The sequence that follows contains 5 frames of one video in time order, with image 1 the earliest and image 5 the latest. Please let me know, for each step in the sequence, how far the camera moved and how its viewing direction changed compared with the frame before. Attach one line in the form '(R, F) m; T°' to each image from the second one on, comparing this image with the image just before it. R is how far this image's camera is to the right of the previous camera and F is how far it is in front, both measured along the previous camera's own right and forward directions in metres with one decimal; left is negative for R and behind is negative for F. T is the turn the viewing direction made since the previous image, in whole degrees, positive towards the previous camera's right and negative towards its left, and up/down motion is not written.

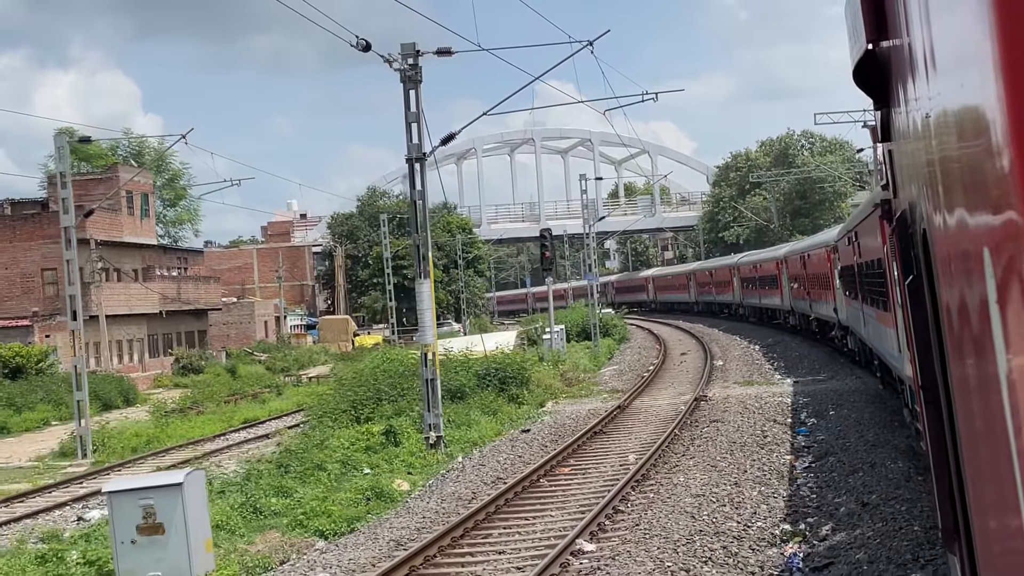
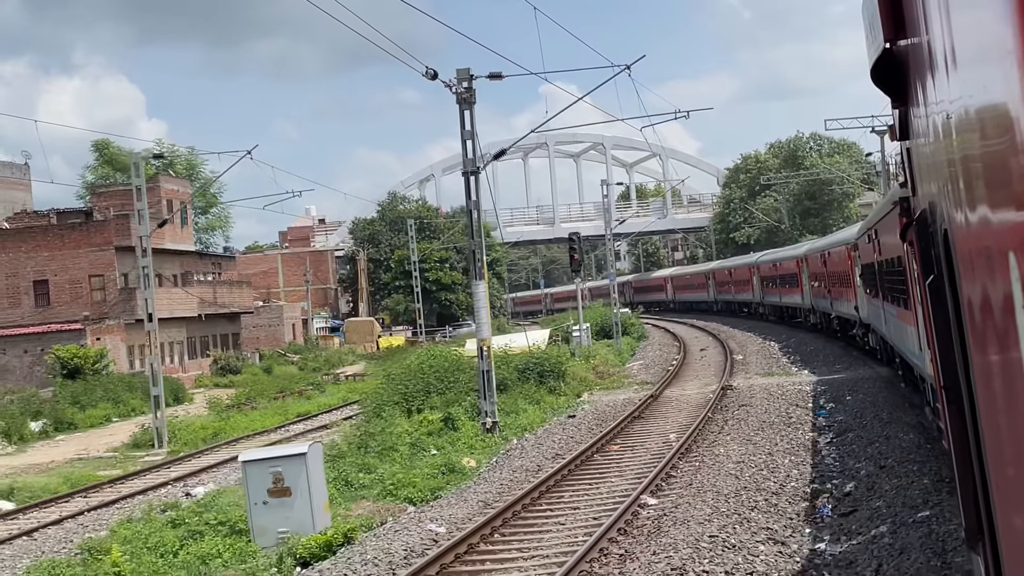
(-0.7, -1.7) m; 0°
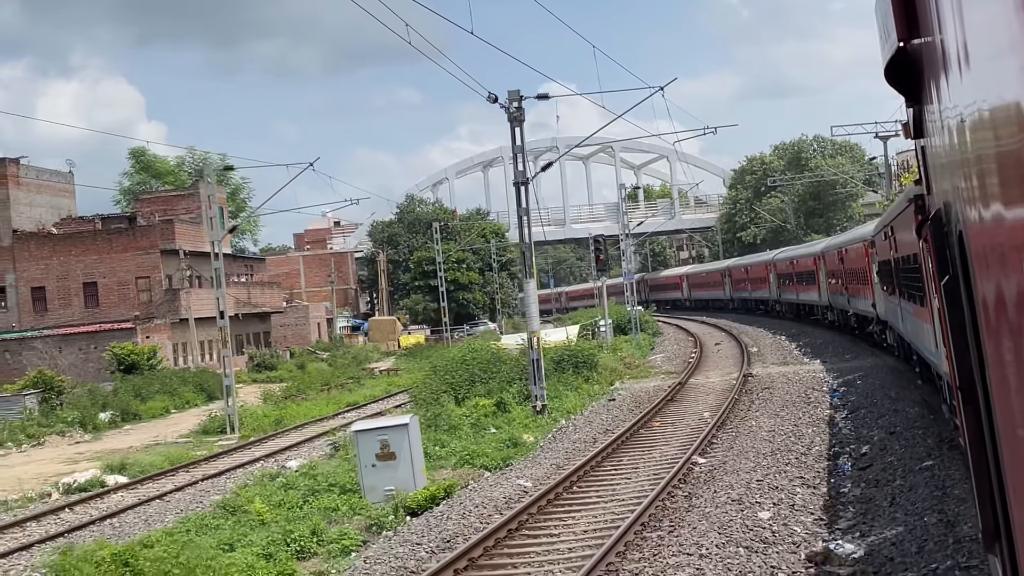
(-0.9, -2.0) m; 0°
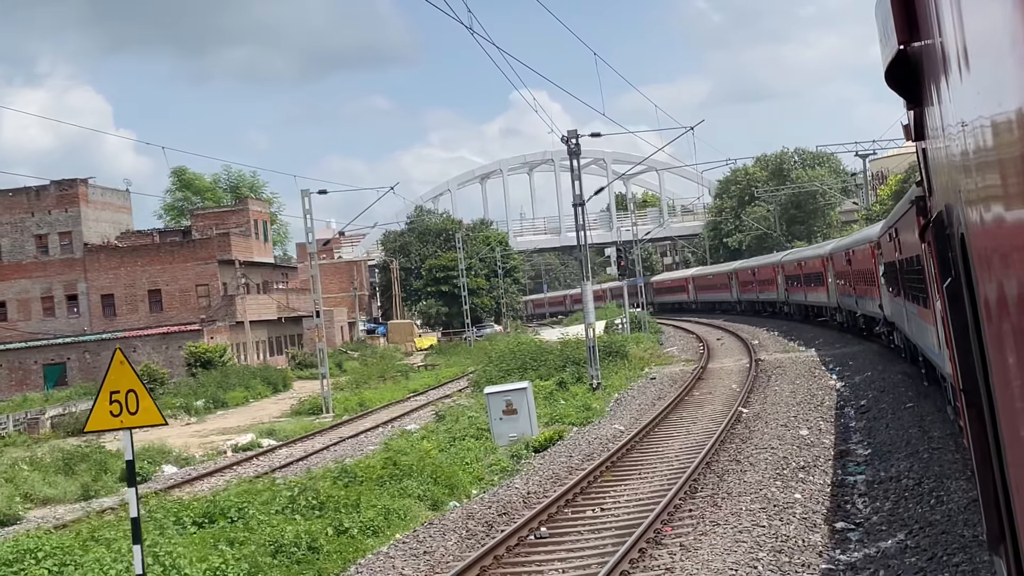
(-2.2, -4.5) m; +1°
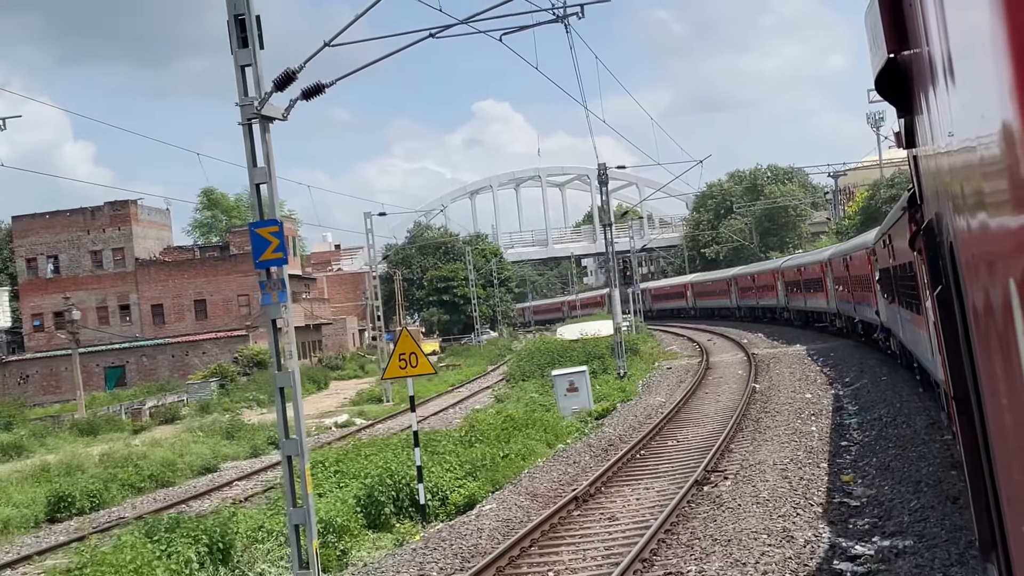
(-2.3, -4.7) m; +2°
